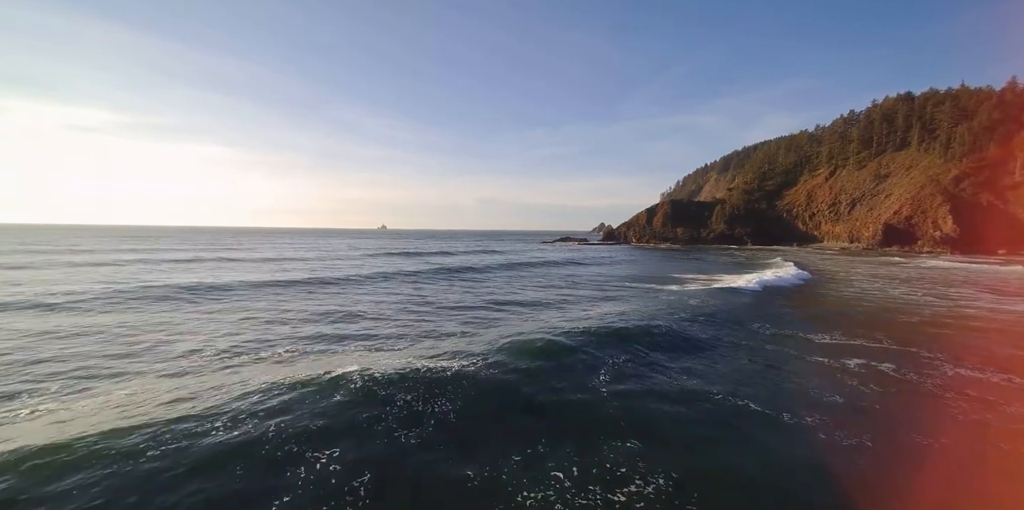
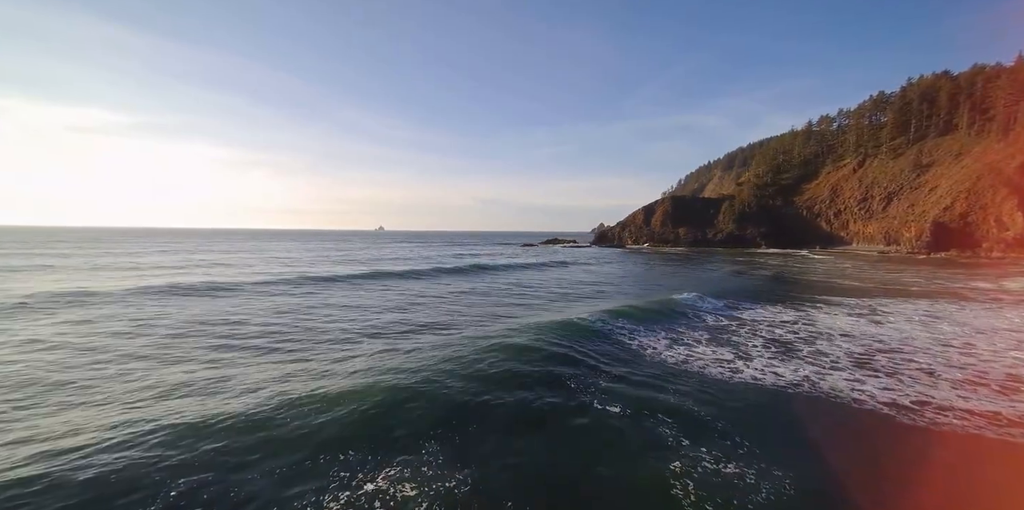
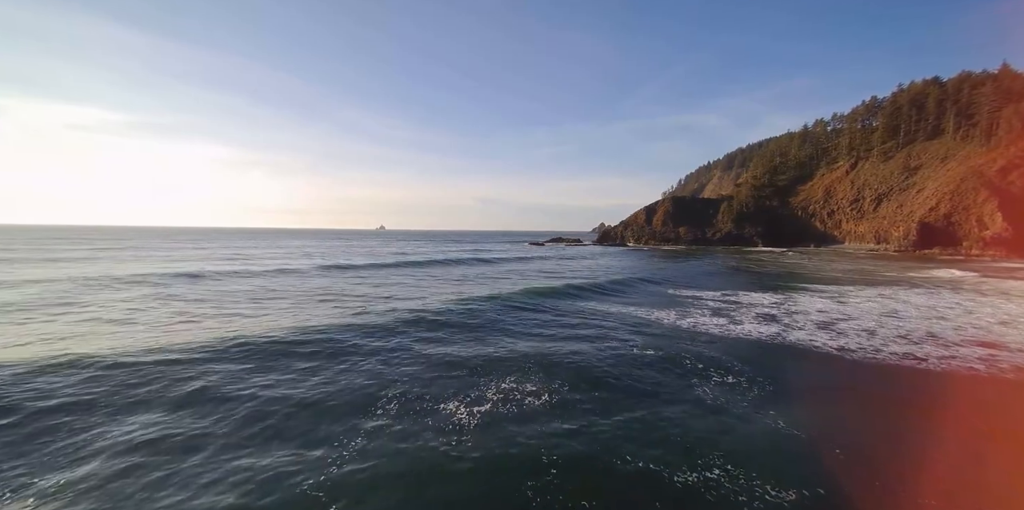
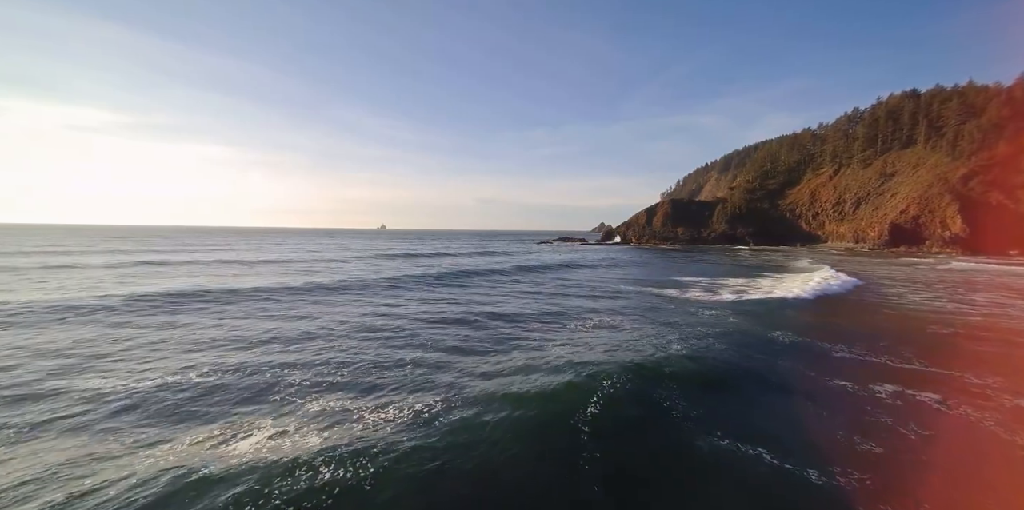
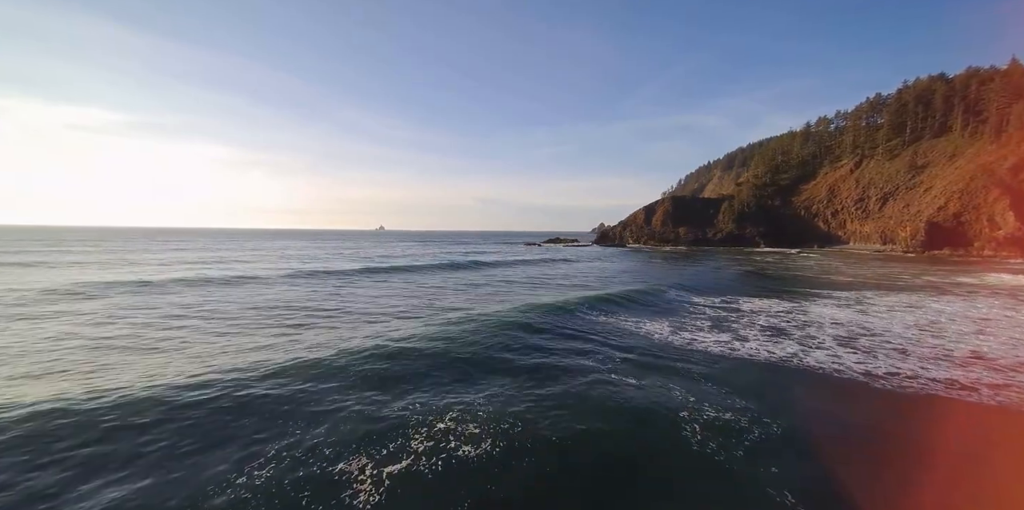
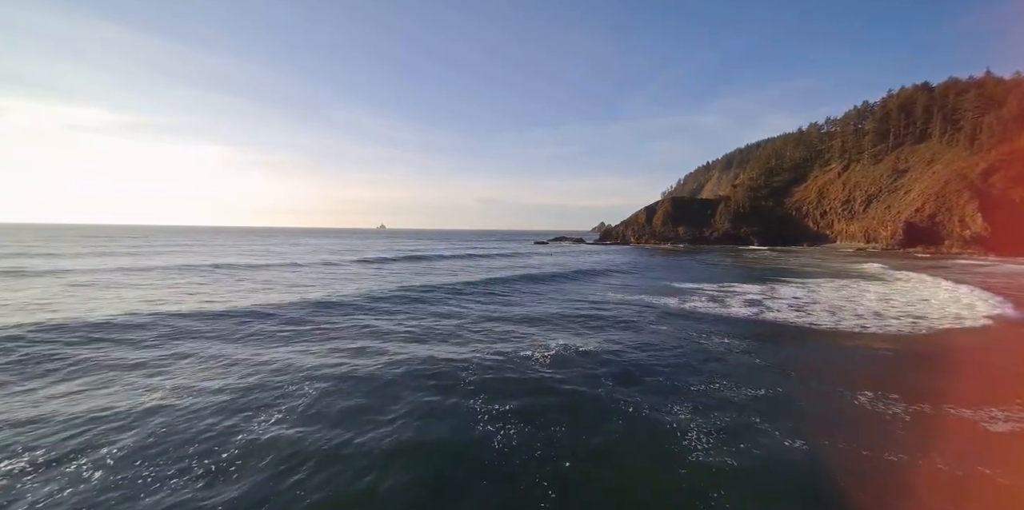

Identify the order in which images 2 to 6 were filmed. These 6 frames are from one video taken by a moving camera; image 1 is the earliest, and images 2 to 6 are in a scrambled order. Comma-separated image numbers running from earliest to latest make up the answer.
4, 6, 3, 5, 2
